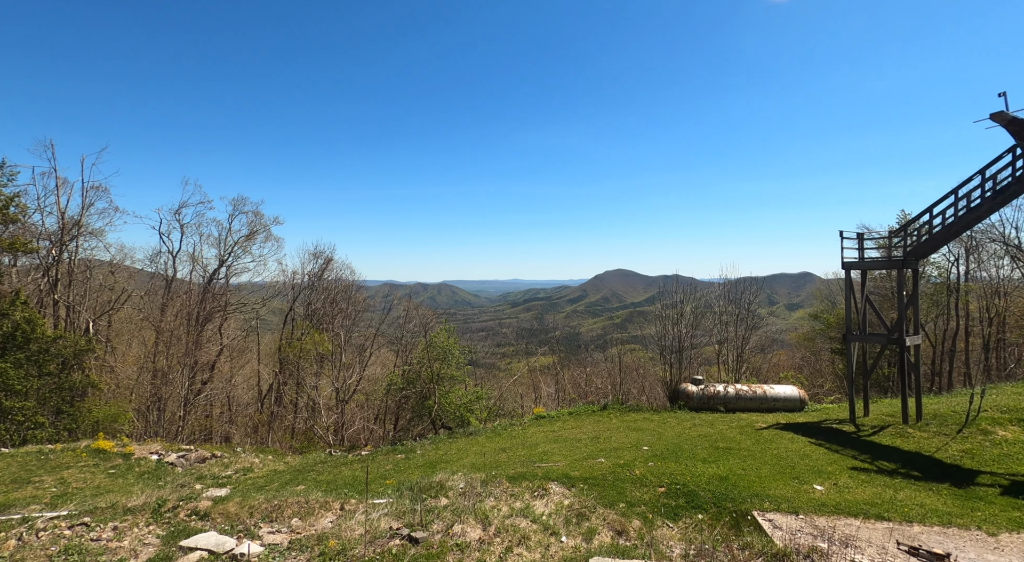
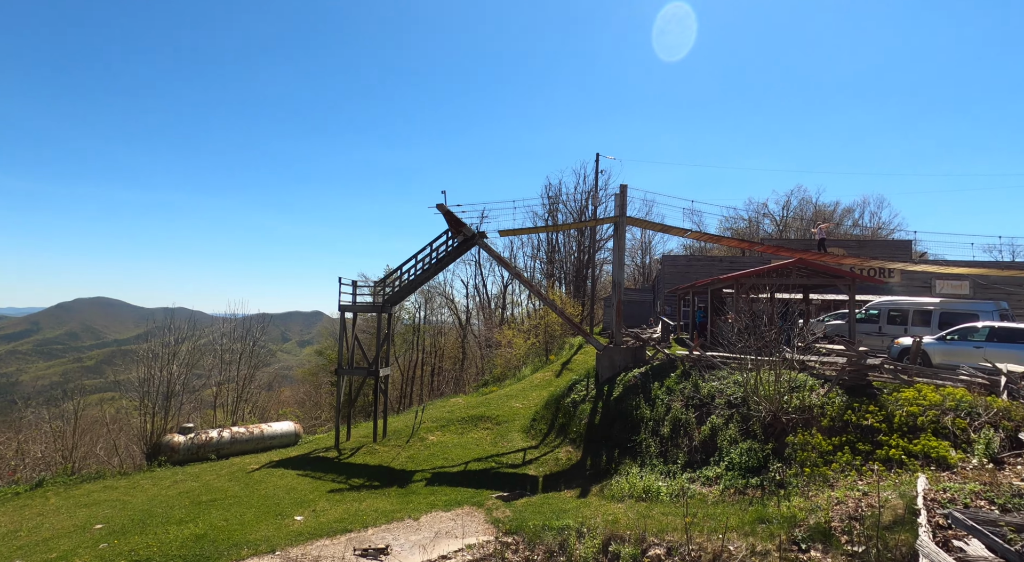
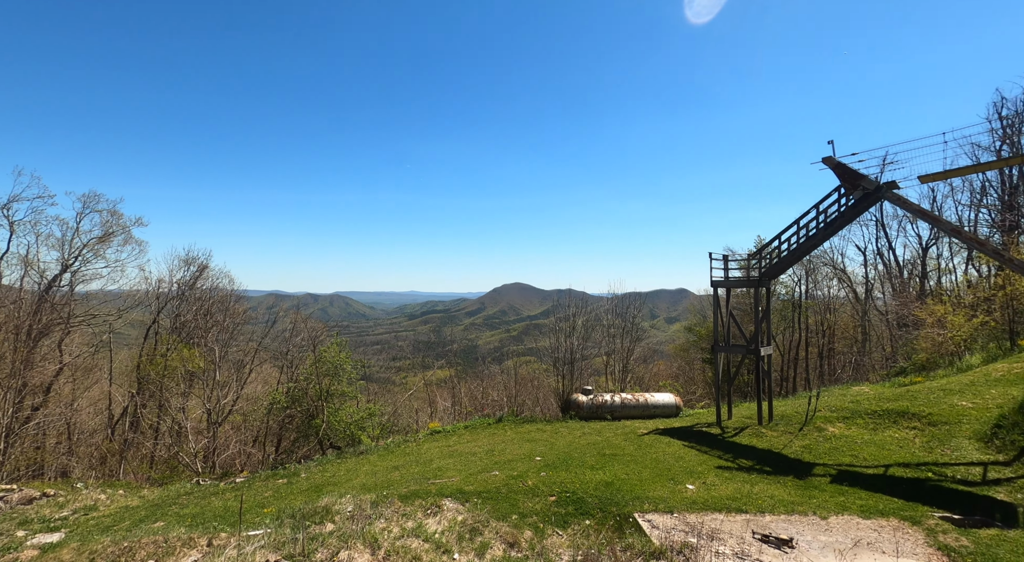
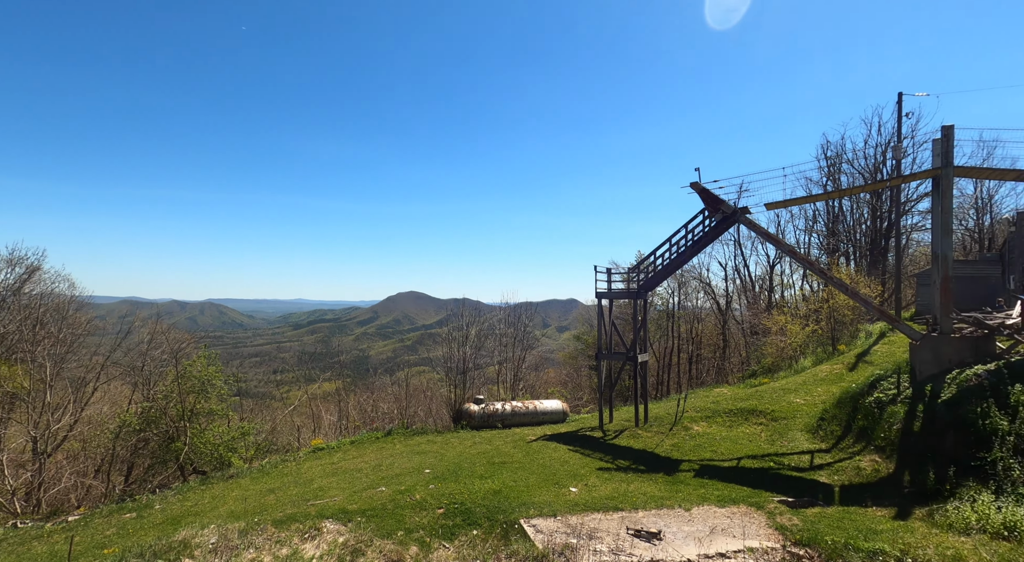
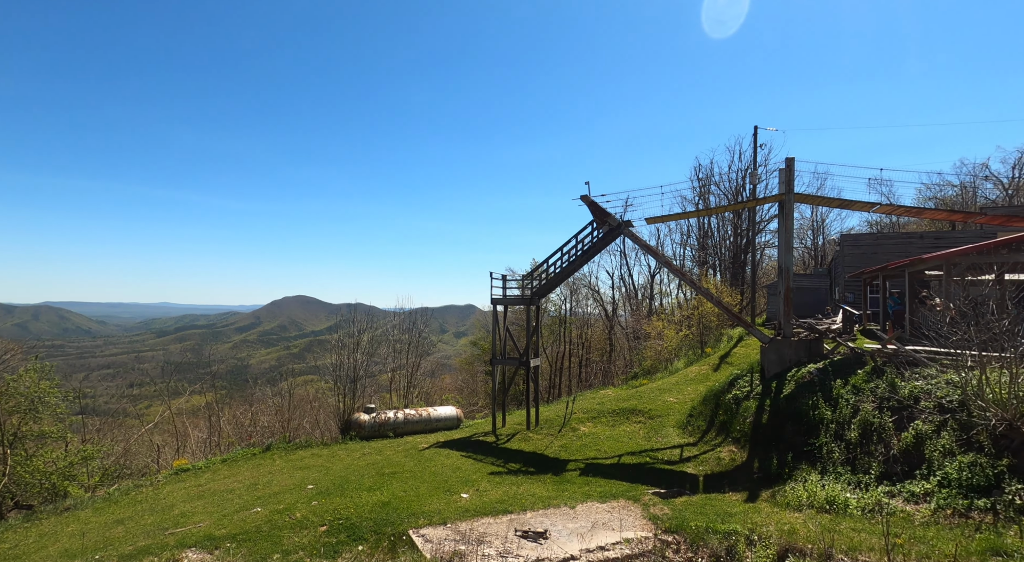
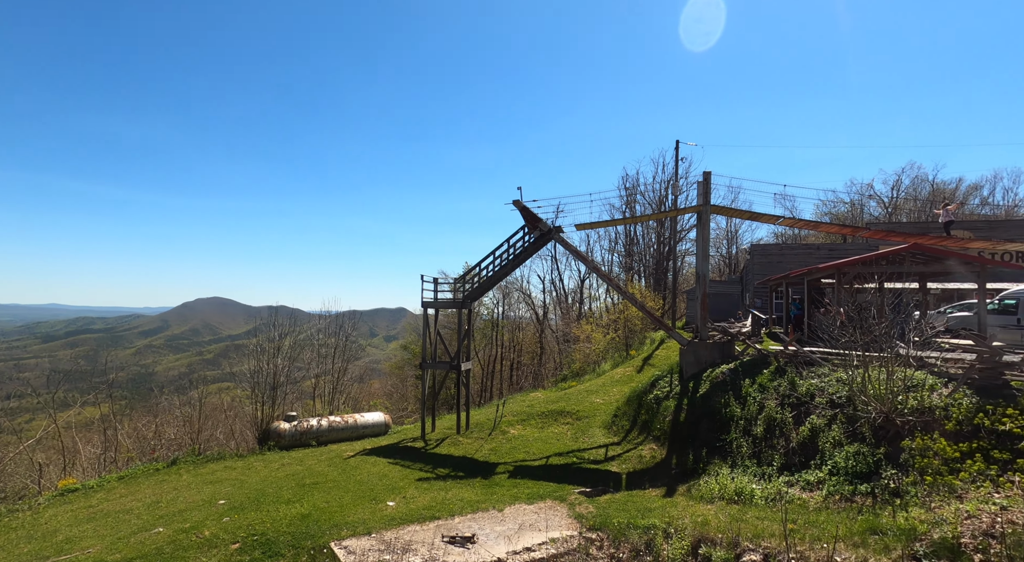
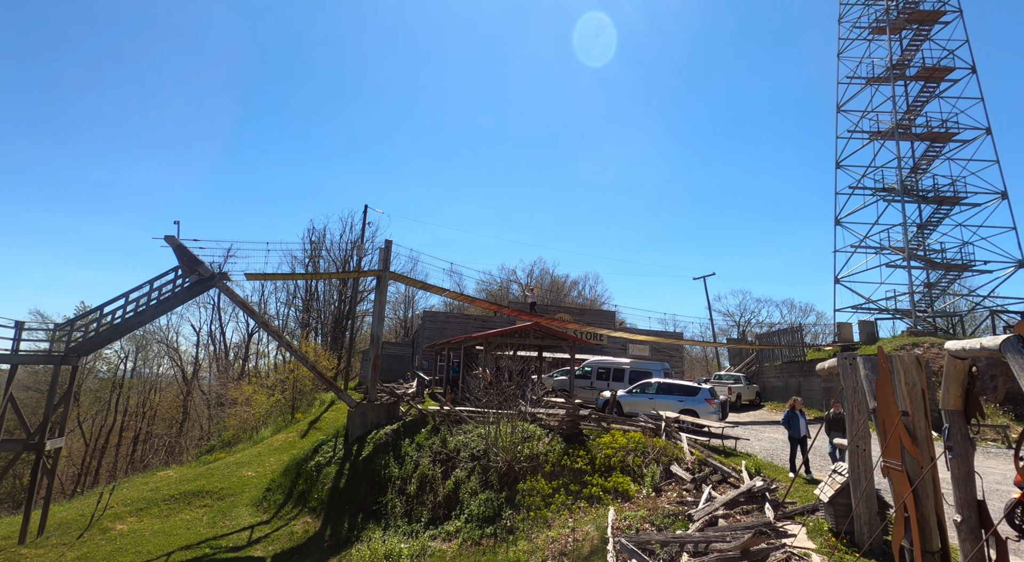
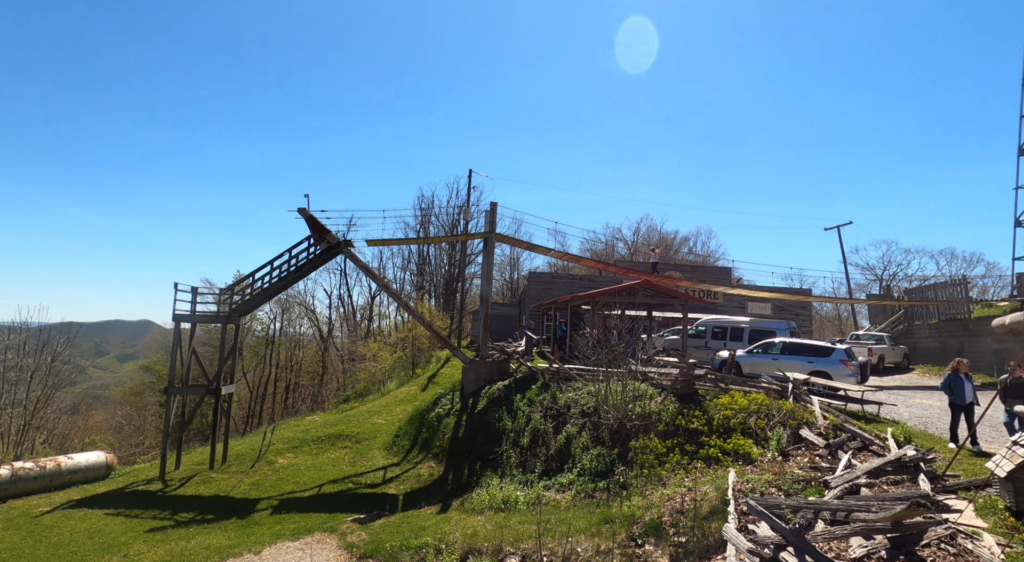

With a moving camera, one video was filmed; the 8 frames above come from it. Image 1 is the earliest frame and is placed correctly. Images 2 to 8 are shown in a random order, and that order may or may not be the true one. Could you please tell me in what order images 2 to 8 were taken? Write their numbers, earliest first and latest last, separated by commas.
3, 4, 5, 6, 2, 8, 7
